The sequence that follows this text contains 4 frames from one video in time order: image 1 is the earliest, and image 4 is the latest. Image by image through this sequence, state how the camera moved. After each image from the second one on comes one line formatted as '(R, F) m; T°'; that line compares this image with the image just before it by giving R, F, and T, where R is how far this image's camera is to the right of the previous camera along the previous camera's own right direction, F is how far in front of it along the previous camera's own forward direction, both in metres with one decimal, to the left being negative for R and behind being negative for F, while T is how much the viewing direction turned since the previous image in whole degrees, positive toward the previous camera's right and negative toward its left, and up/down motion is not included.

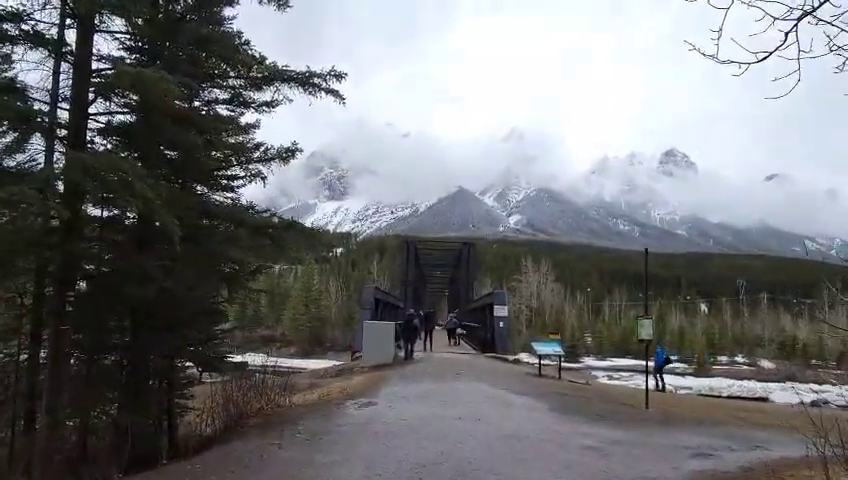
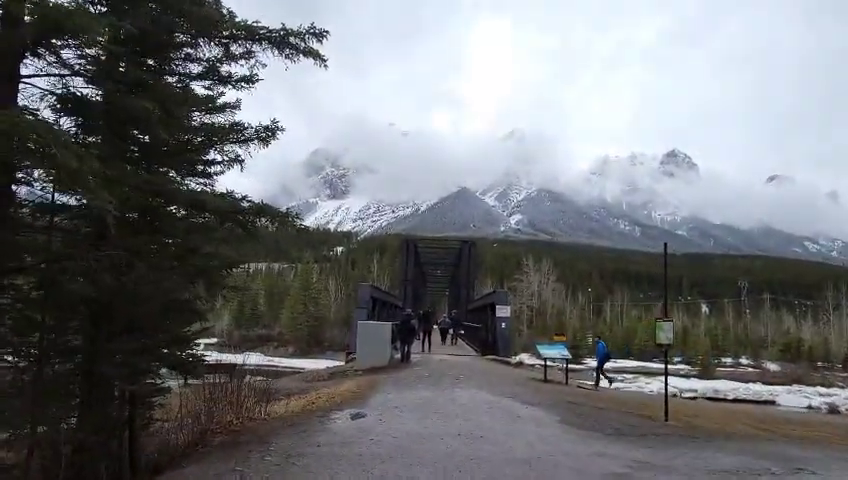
(+0.1, +1.3) m; 0°
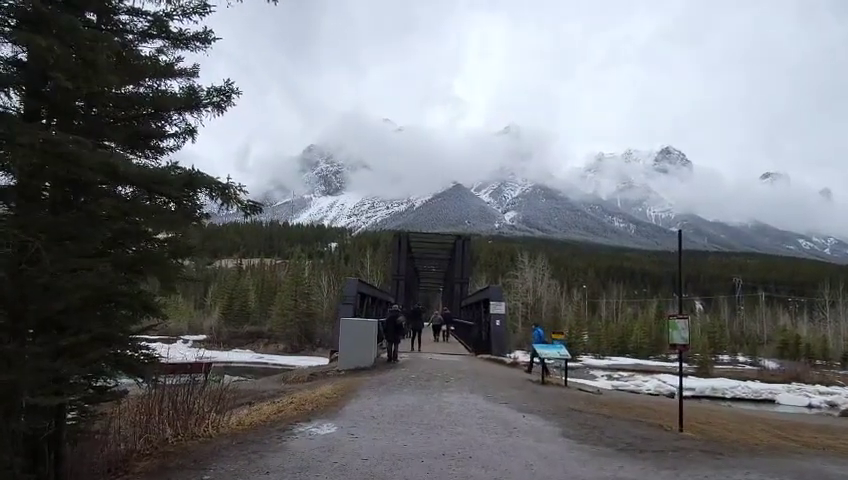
(+0.2, +1.5) m; 0°
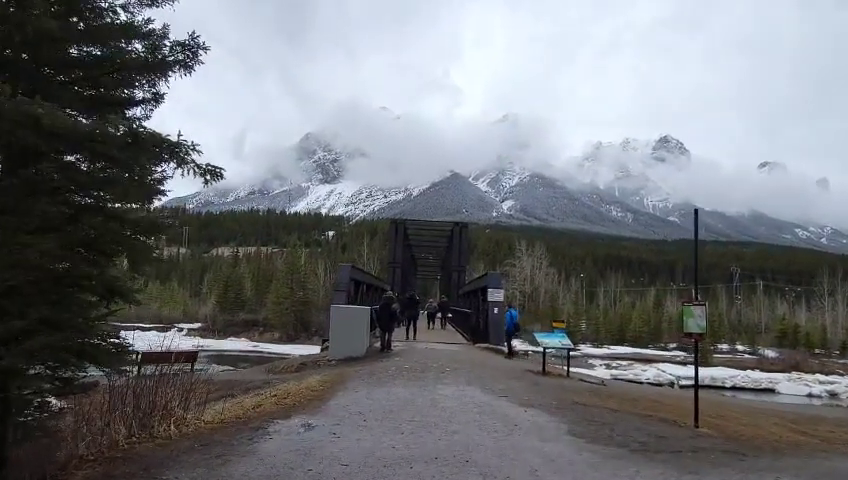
(+0.1, +1.0) m; 0°
